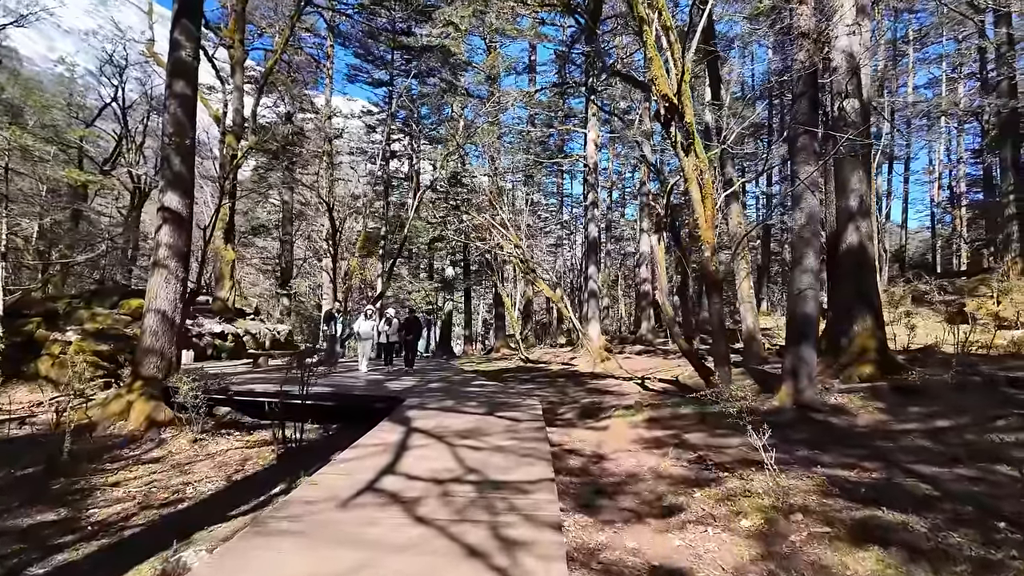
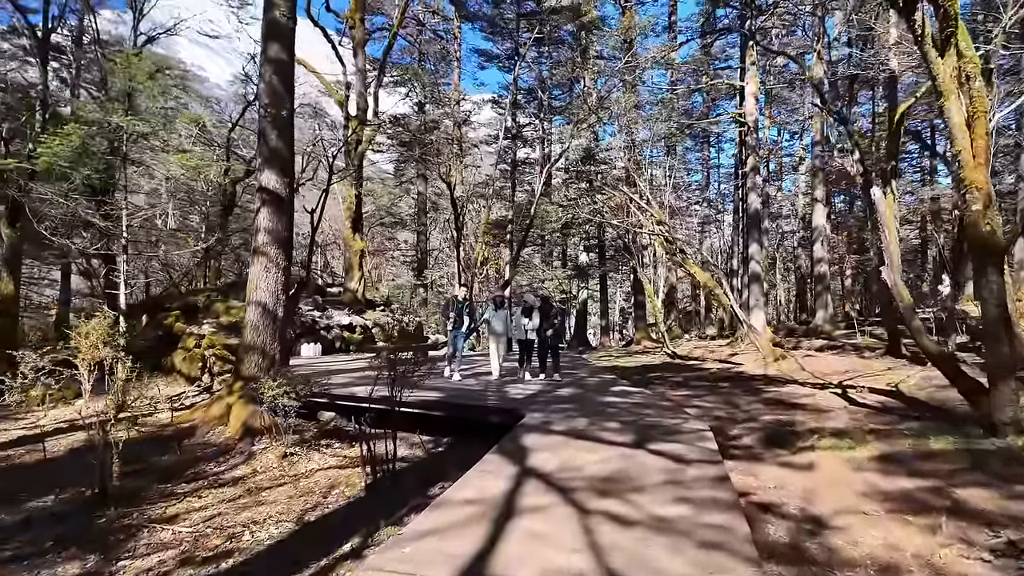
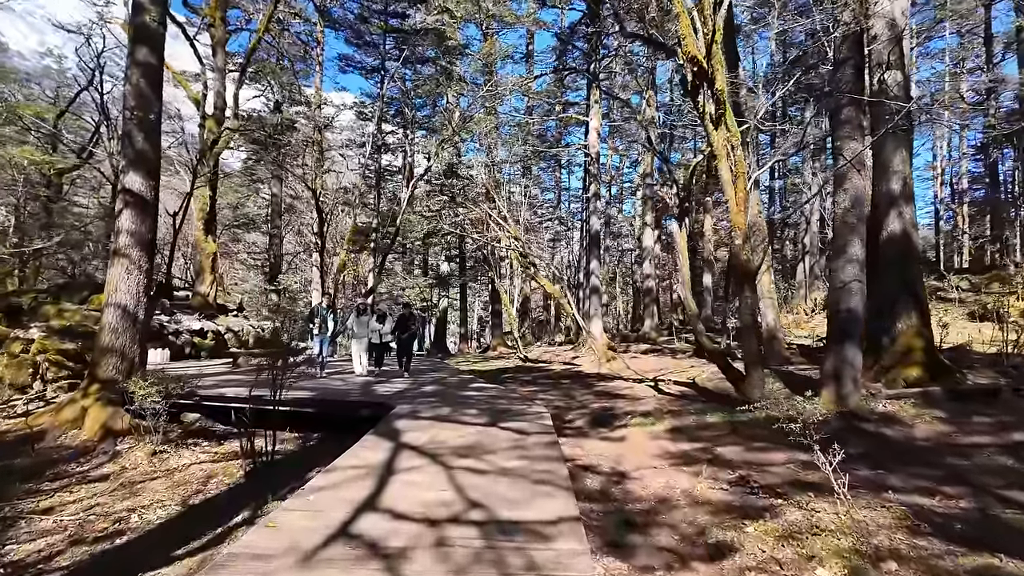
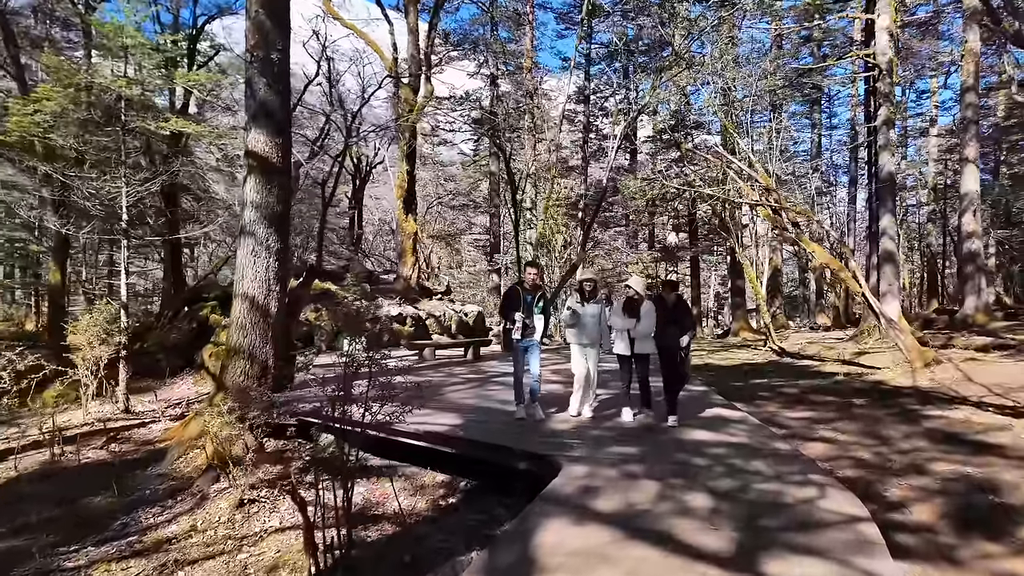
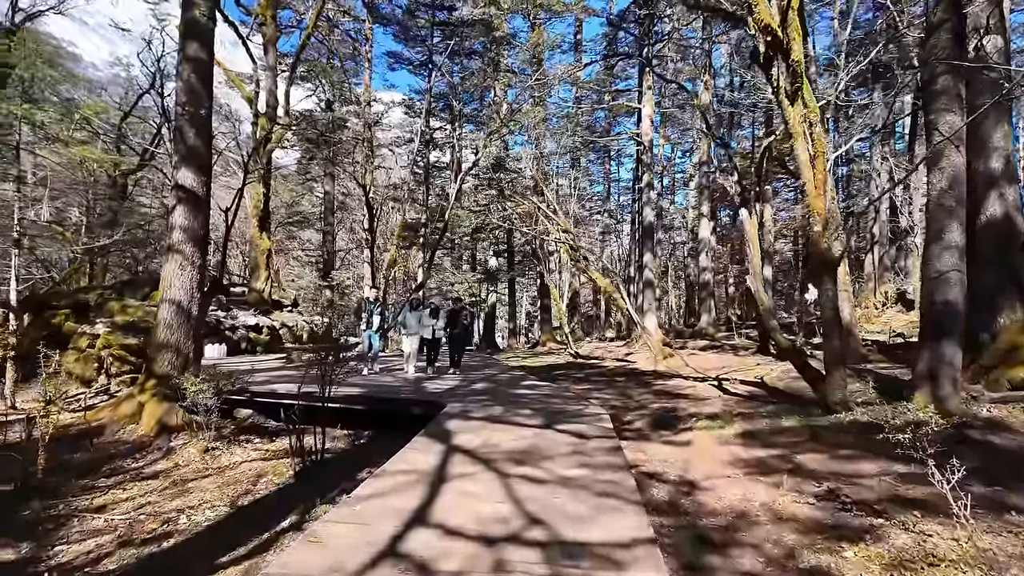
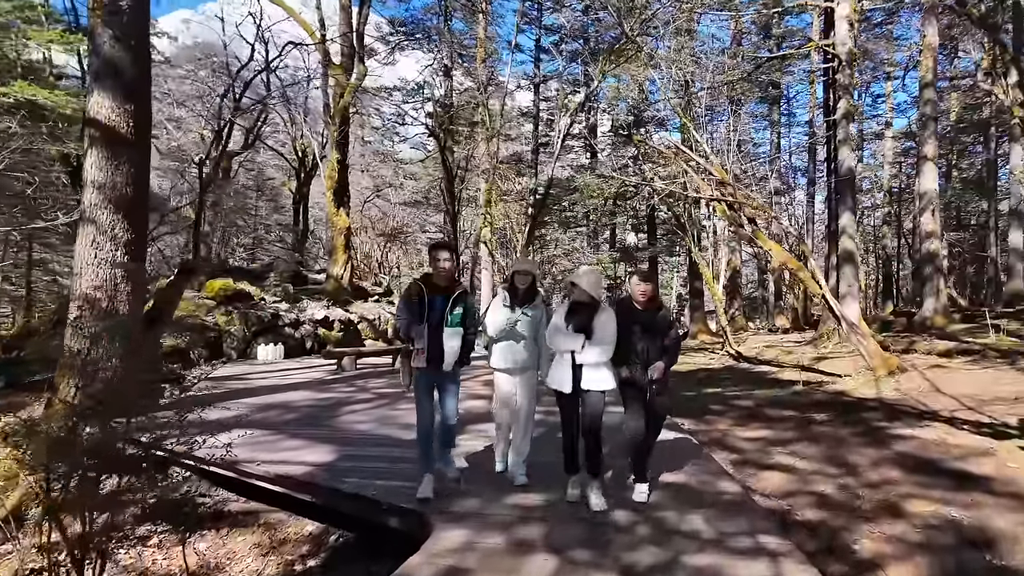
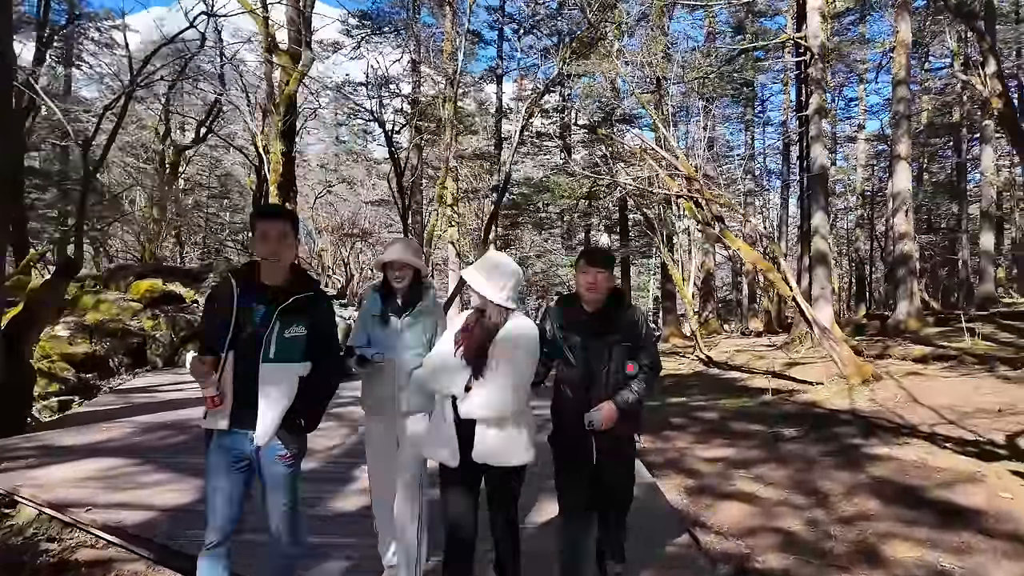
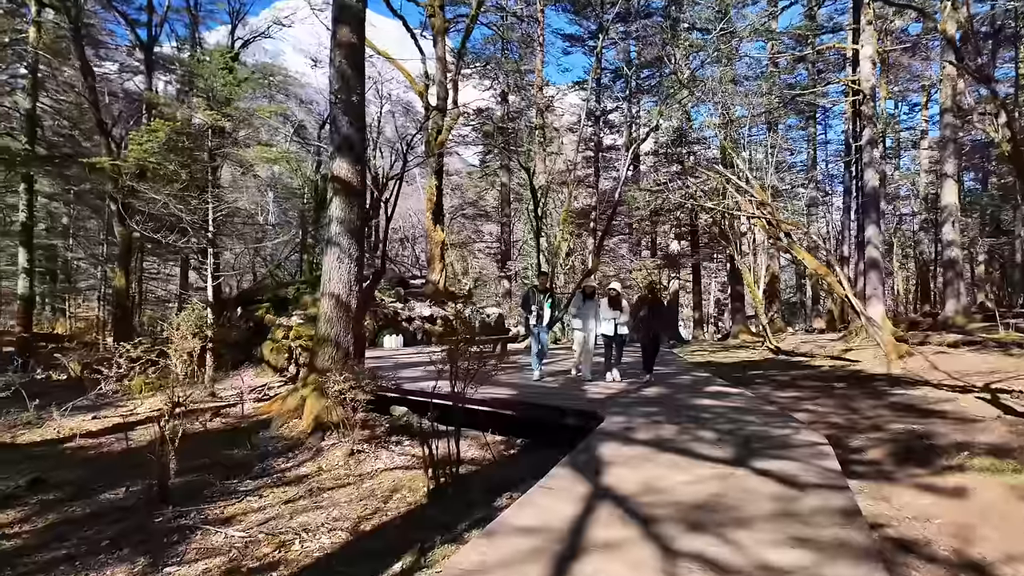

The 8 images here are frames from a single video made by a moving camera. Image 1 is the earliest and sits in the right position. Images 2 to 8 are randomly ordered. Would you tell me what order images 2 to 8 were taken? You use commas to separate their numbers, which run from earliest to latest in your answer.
3, 5, 2, 8, 4, 6, 7
